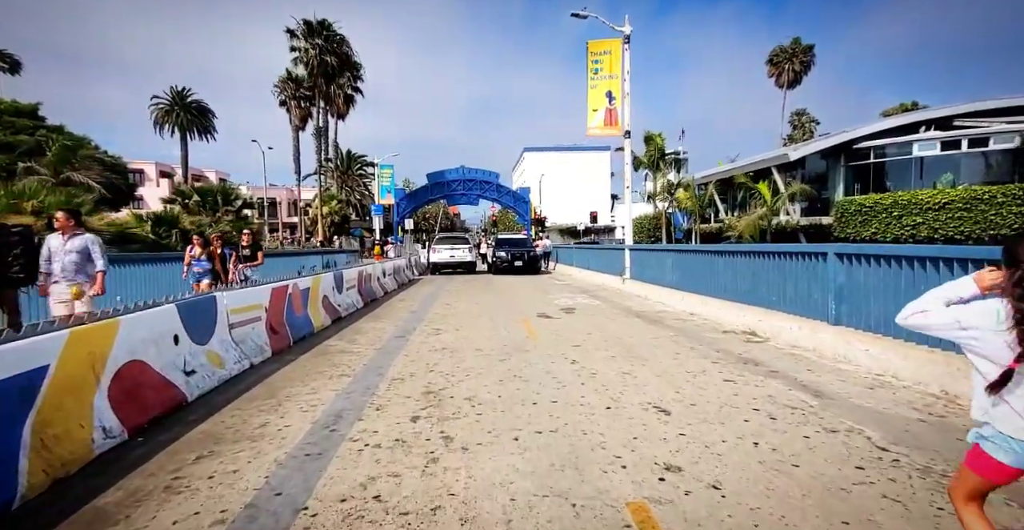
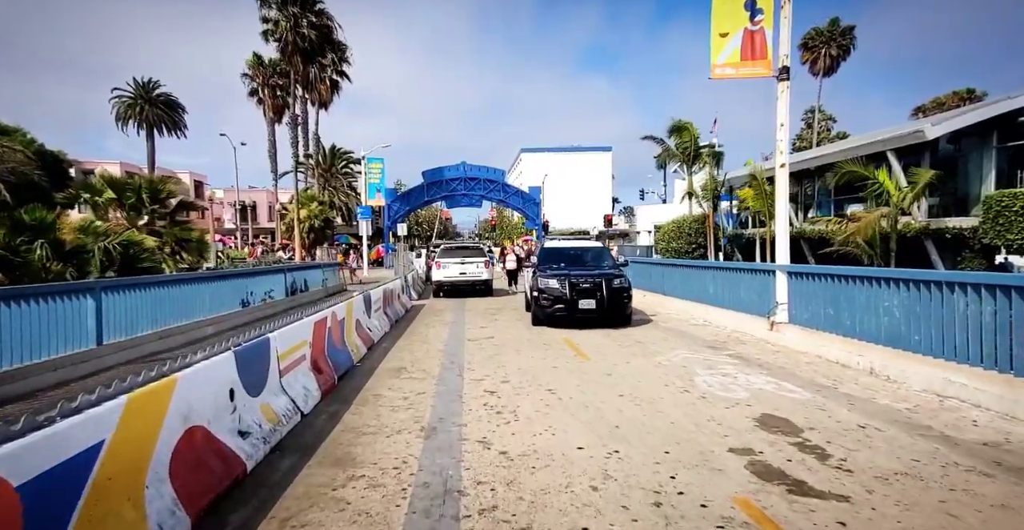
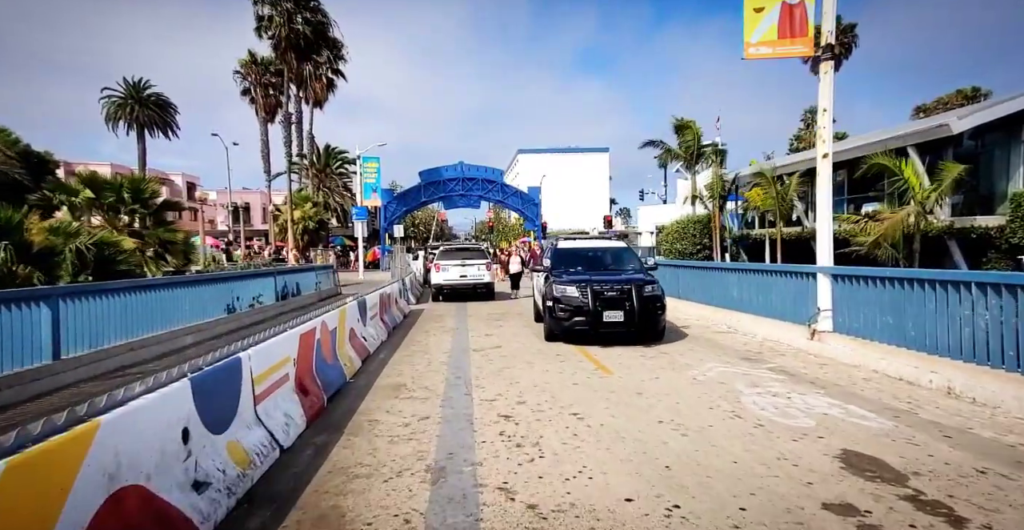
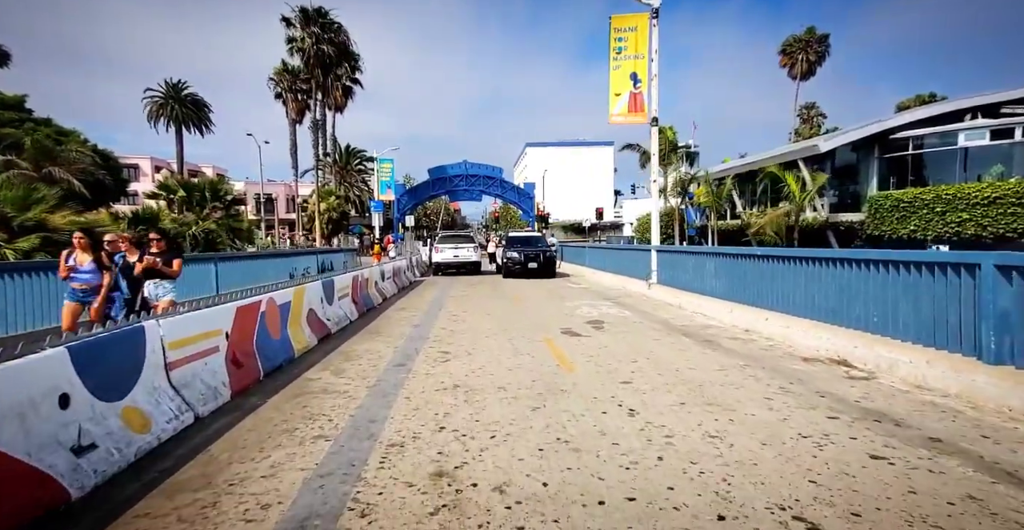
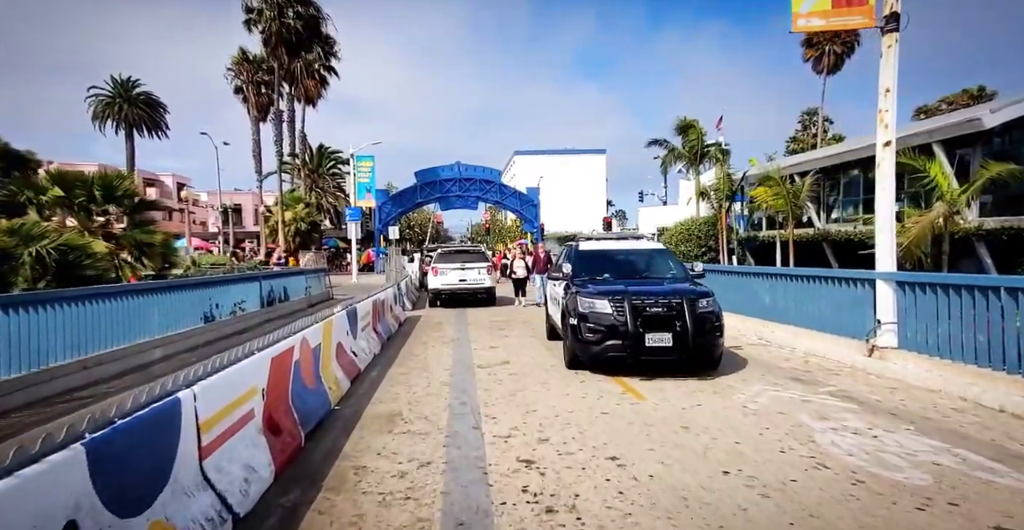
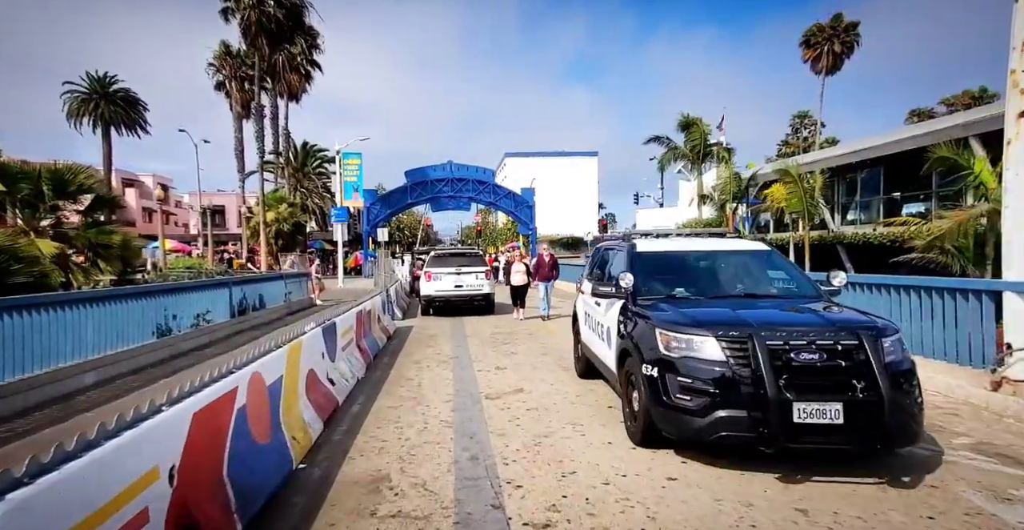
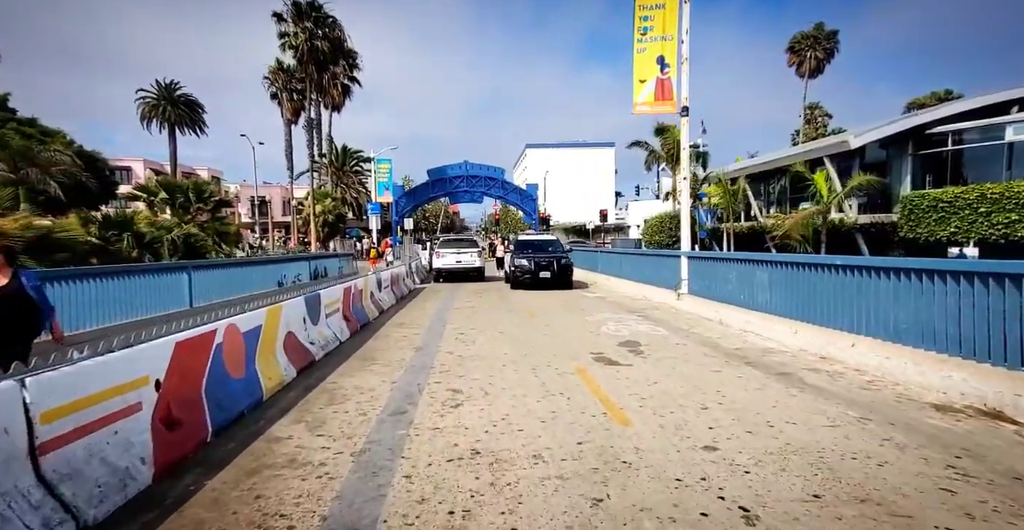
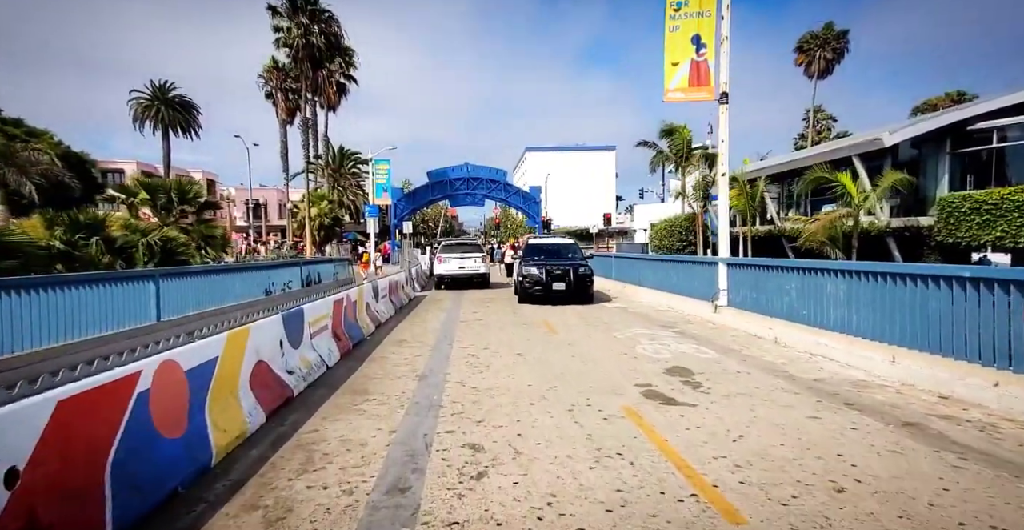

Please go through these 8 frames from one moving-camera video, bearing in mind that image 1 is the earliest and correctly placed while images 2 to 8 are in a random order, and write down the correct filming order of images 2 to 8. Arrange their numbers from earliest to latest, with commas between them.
4, 7, 8, 2, 3, 5, 6
